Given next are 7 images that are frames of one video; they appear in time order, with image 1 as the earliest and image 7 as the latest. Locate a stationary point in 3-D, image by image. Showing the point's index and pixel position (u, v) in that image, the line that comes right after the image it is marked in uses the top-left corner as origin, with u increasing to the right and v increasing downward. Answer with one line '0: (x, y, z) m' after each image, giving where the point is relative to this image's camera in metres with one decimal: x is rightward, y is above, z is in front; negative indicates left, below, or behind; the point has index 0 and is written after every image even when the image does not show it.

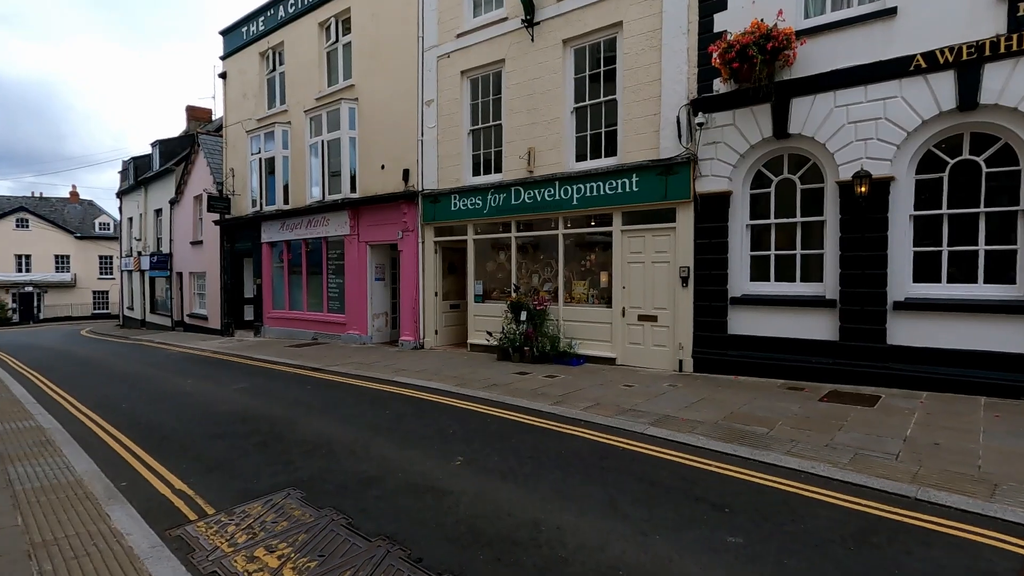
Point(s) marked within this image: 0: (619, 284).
0: (+2.1, +0.1, +10.7) m
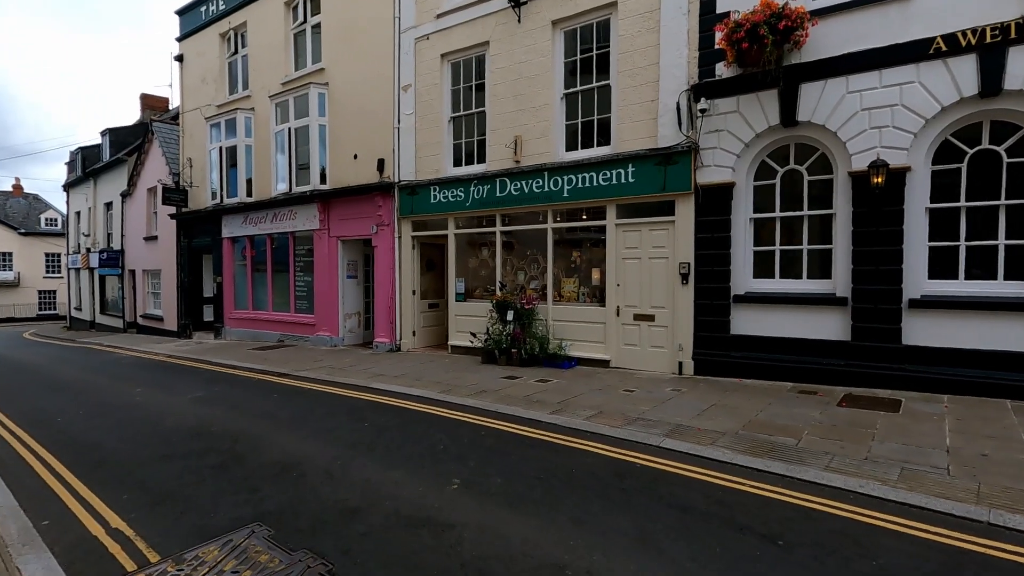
0: (+1.9, +0.1, +10.1) m
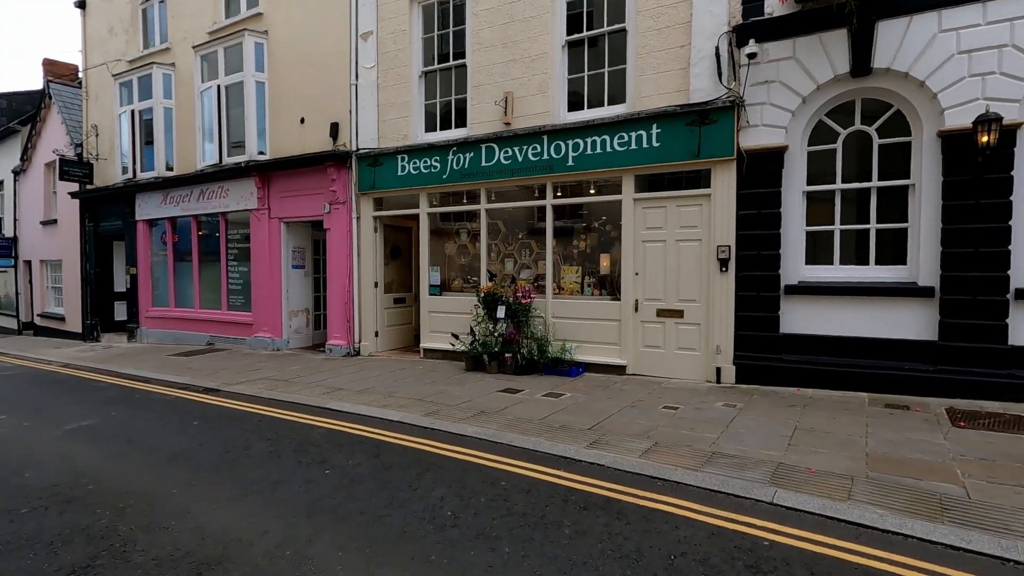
0: (+1.8, +0.3, +8.2) m
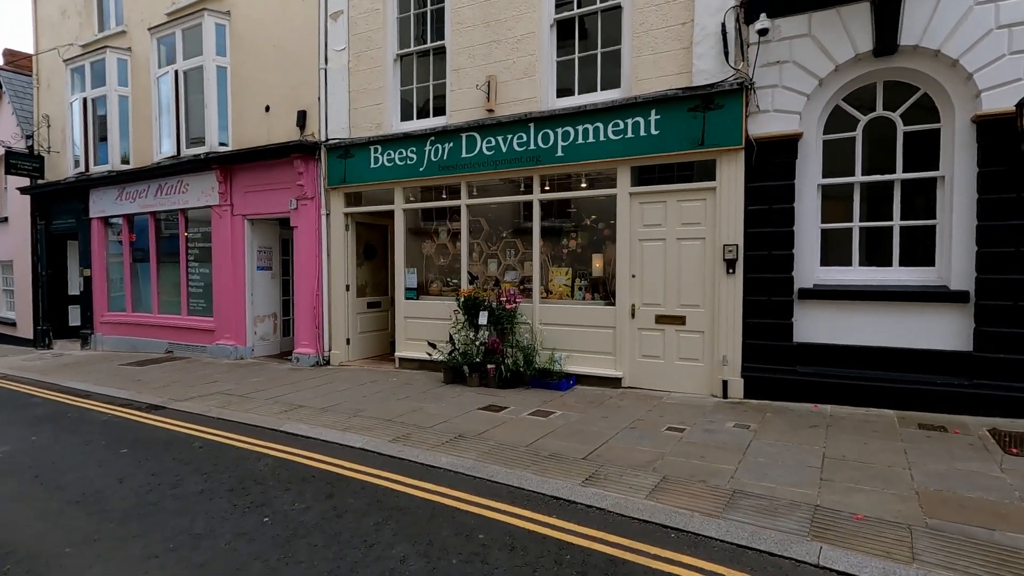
0: (+1.6, +0.2, +7.4) m
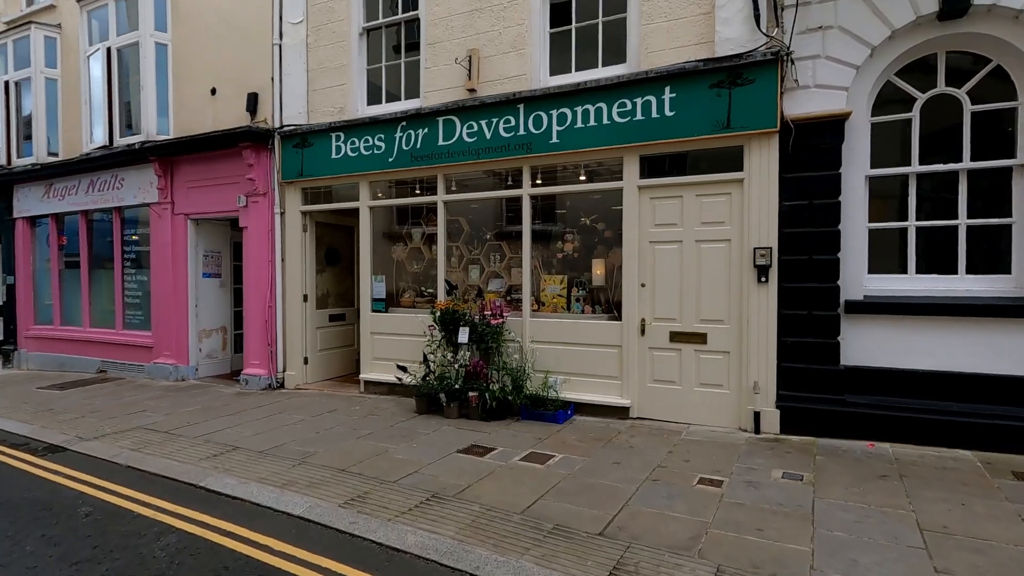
0: (+1.4, +0.1, +6.2) m
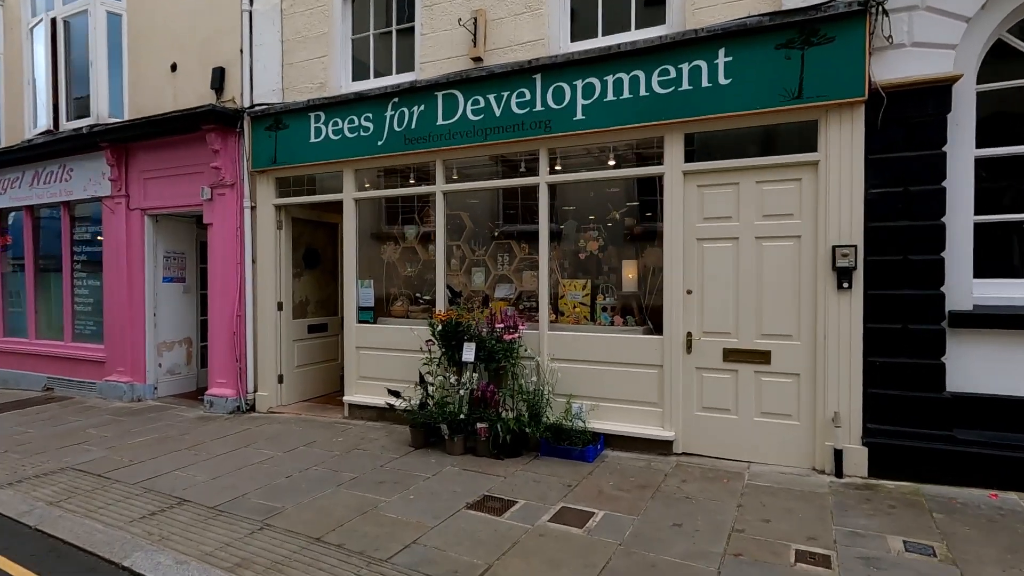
0: (+1.6, 0.0, +5.1) m
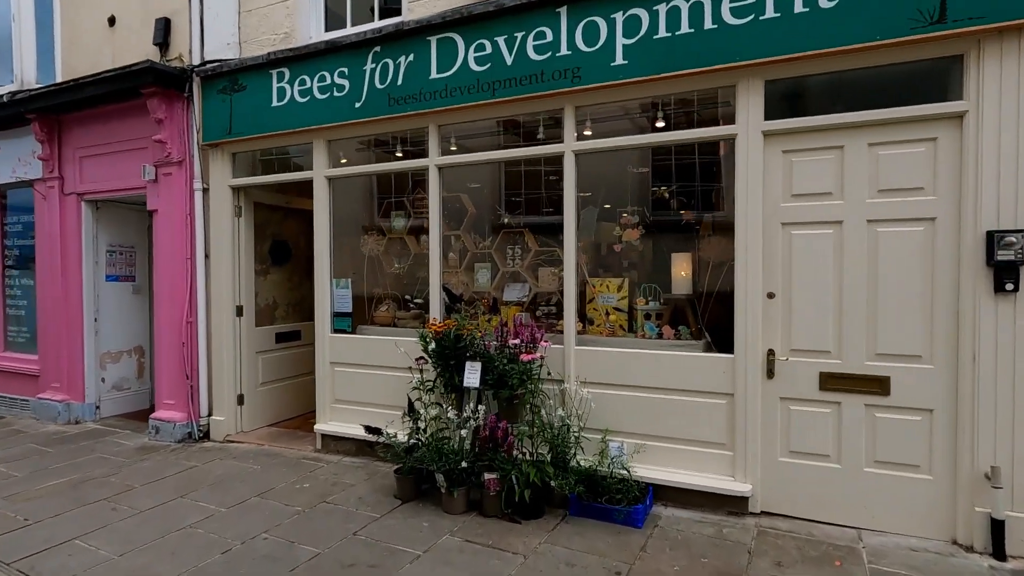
0: (+1.7, 0.0, +3.8) m
